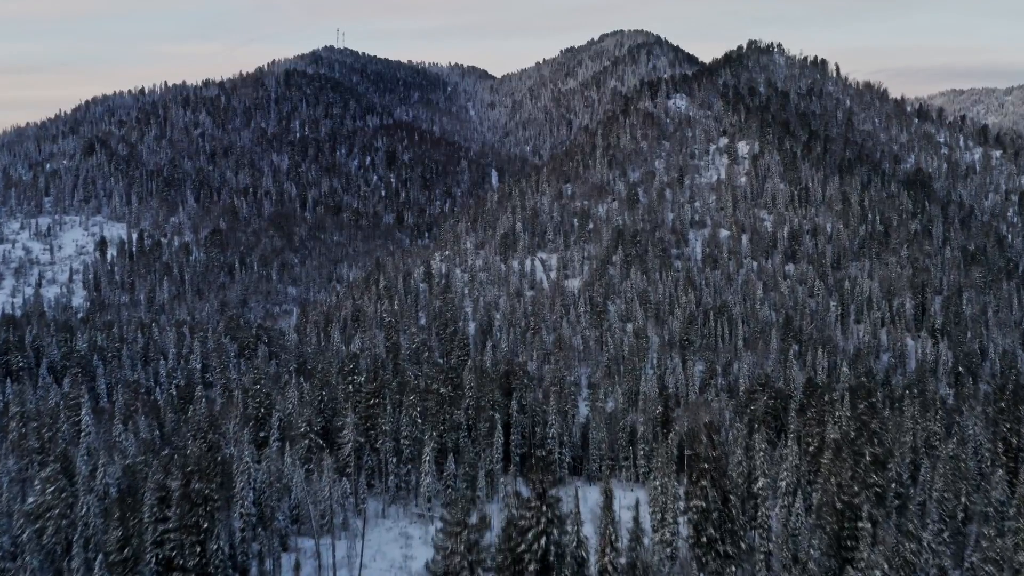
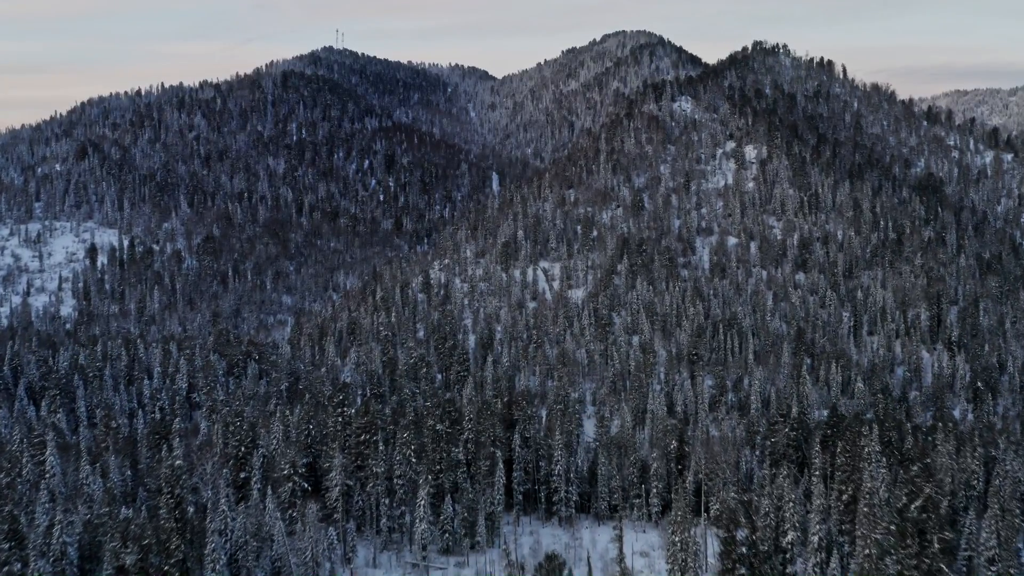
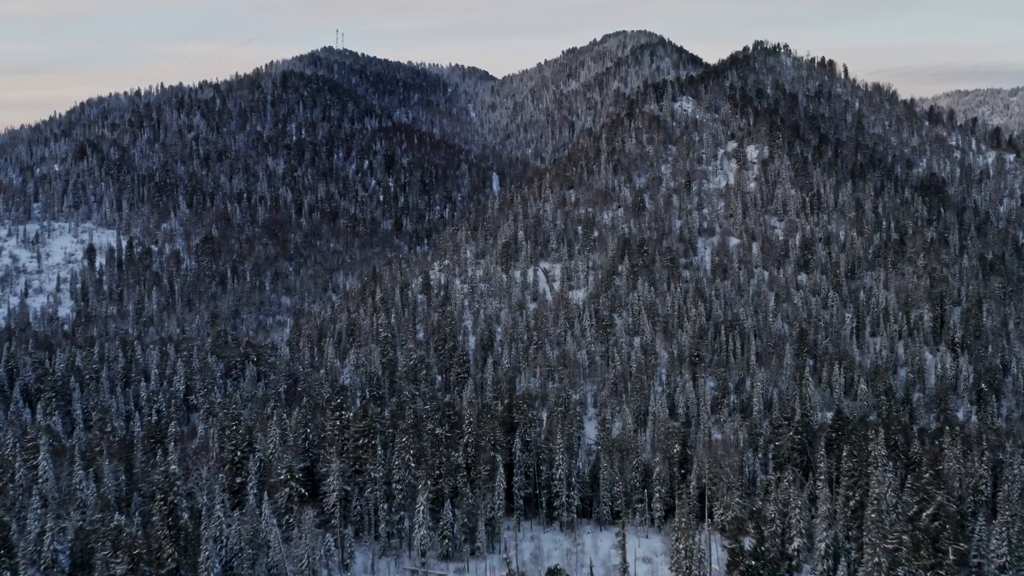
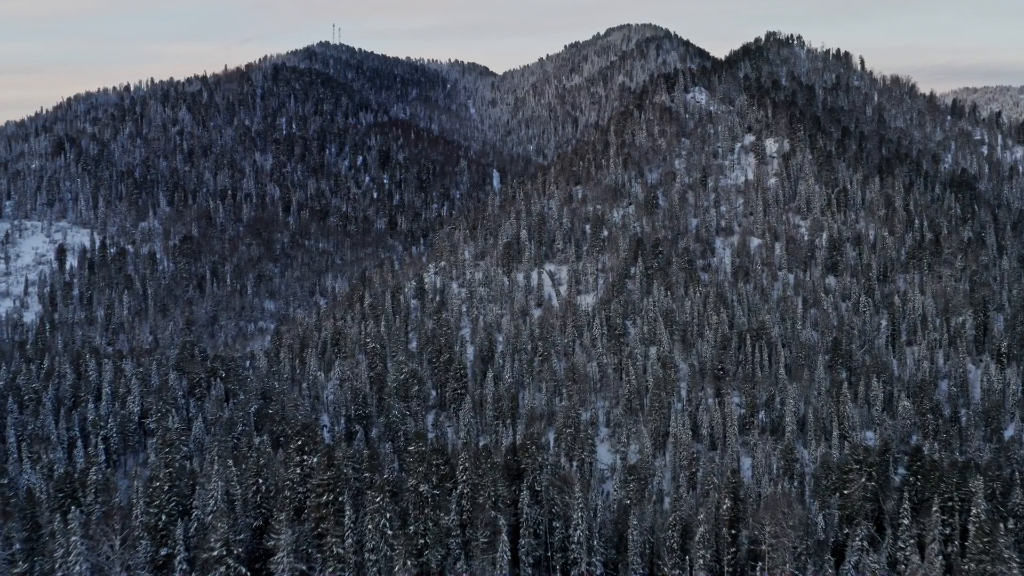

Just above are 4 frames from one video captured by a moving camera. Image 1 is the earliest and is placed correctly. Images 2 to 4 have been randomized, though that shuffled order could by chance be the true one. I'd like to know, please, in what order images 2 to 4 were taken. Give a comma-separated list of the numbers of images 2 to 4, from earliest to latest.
2, 3, 4
